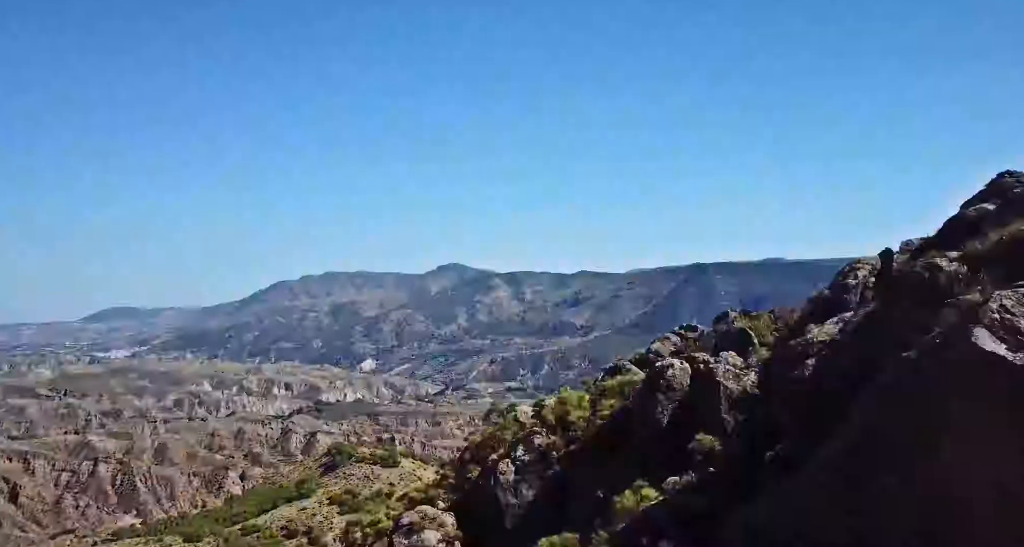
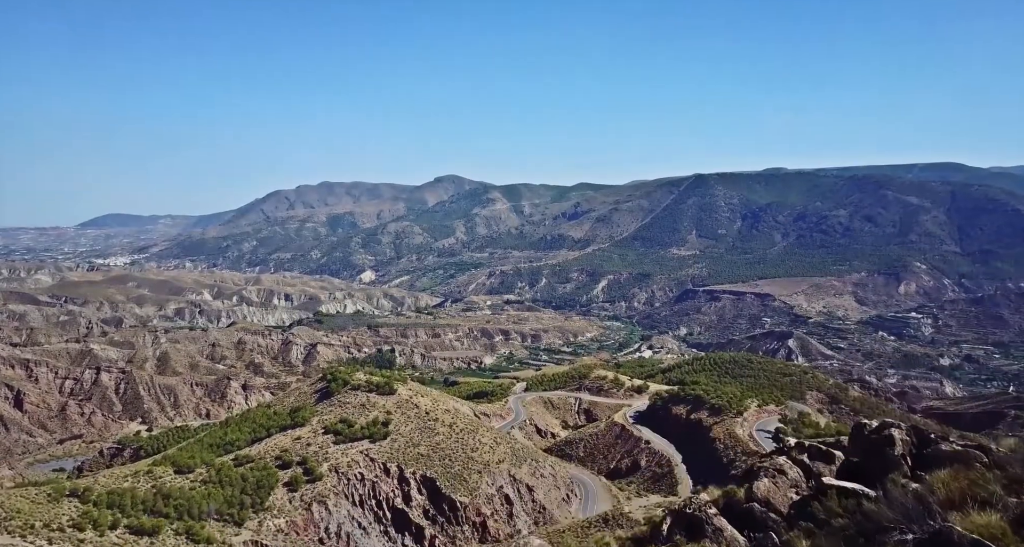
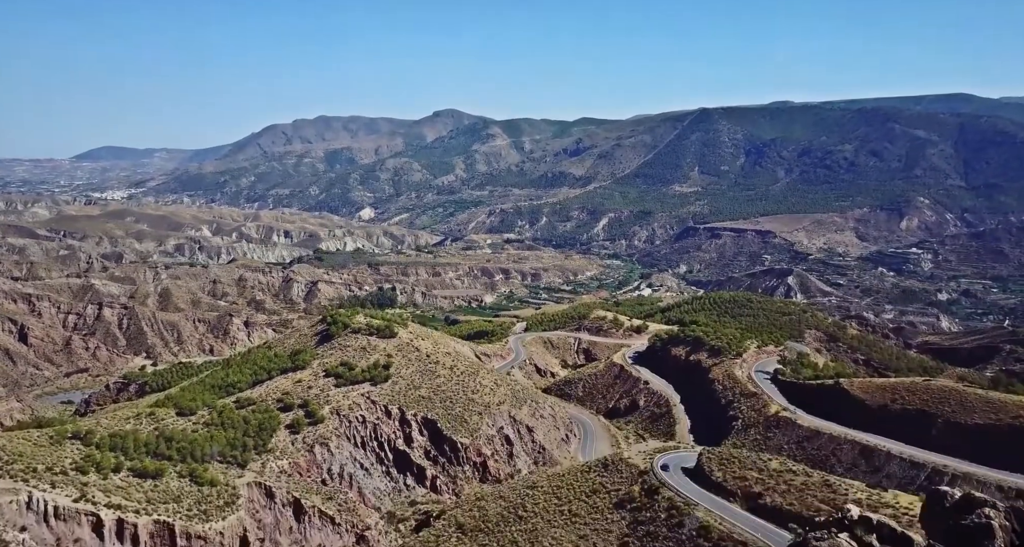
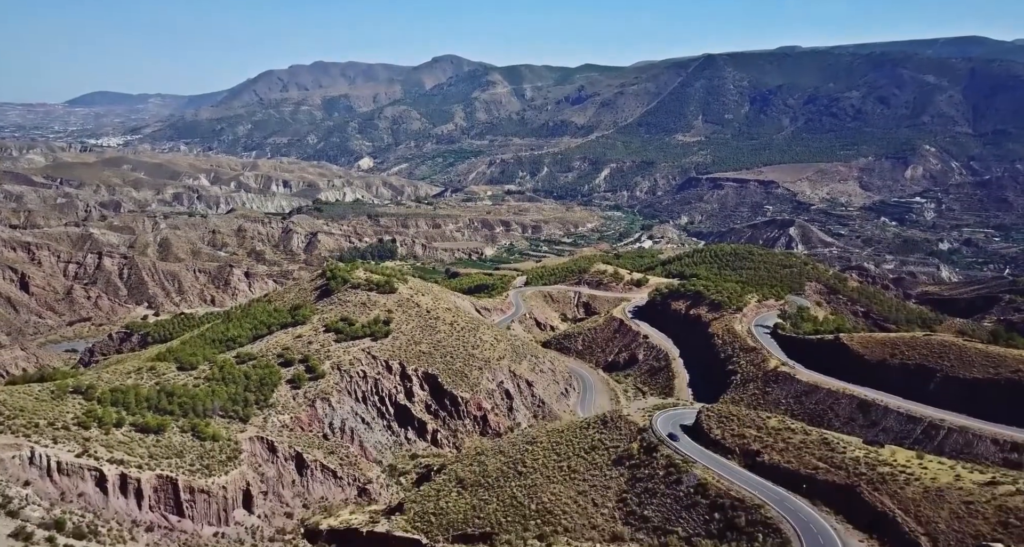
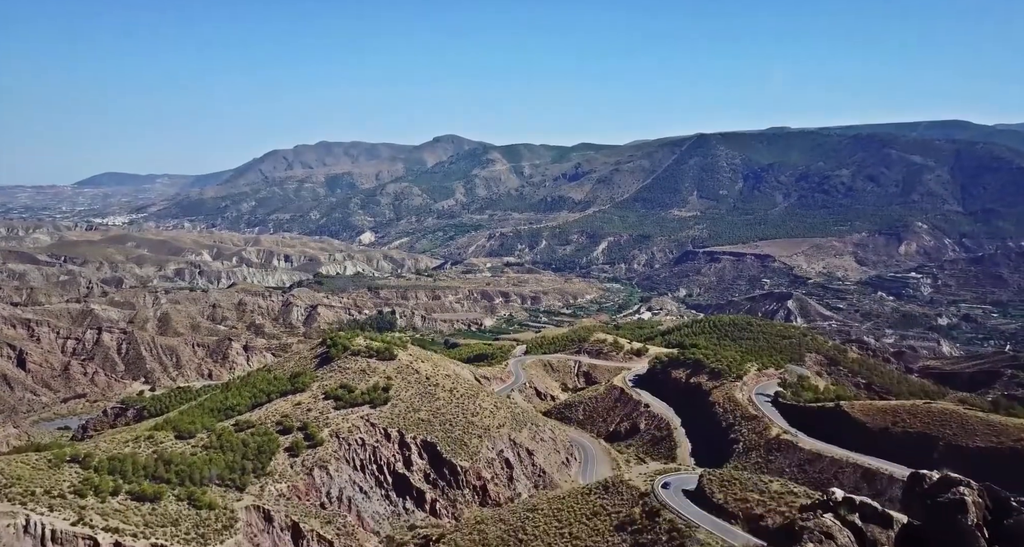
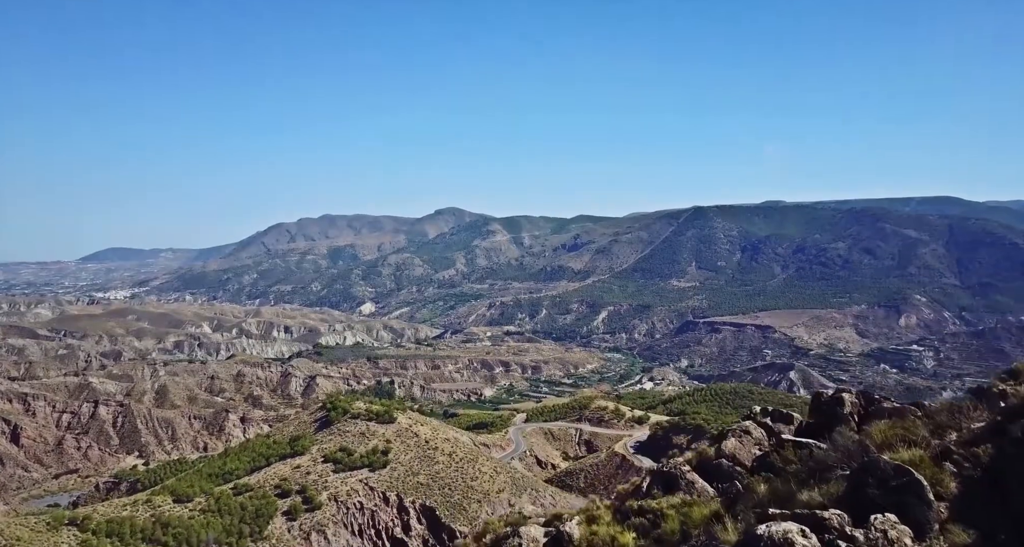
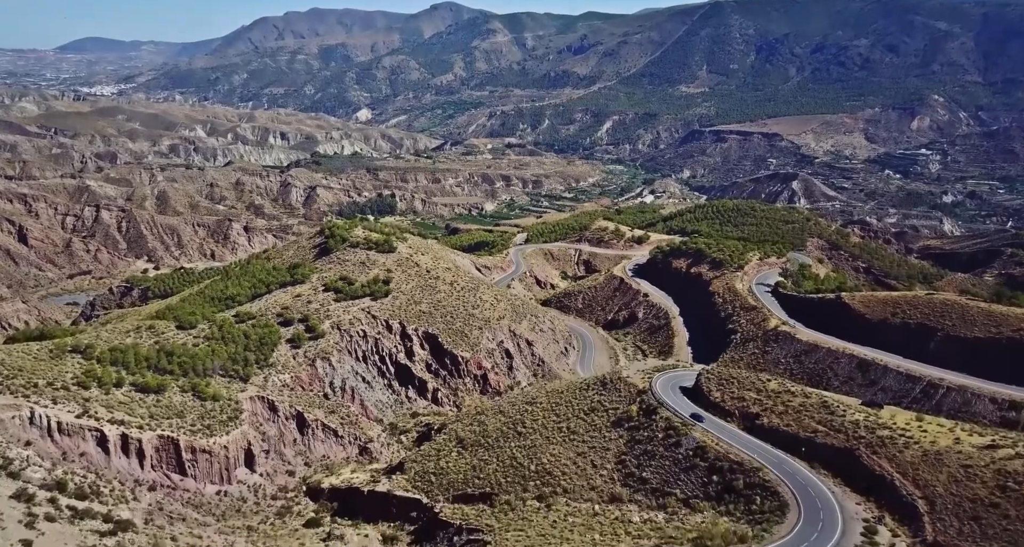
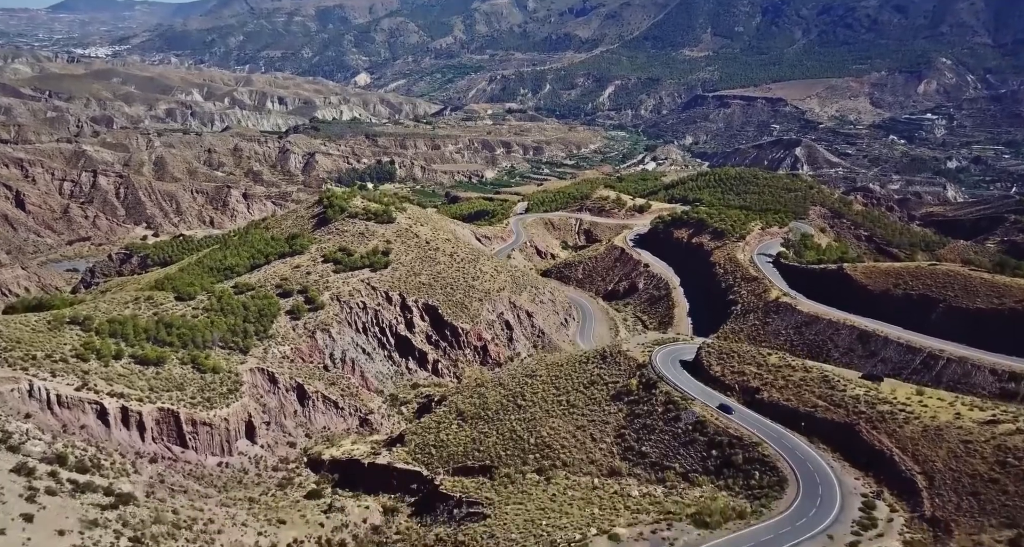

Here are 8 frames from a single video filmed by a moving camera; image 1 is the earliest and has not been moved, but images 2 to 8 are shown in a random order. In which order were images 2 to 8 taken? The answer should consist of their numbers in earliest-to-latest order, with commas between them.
6, 2, 5, 3, 4, 7, 8
